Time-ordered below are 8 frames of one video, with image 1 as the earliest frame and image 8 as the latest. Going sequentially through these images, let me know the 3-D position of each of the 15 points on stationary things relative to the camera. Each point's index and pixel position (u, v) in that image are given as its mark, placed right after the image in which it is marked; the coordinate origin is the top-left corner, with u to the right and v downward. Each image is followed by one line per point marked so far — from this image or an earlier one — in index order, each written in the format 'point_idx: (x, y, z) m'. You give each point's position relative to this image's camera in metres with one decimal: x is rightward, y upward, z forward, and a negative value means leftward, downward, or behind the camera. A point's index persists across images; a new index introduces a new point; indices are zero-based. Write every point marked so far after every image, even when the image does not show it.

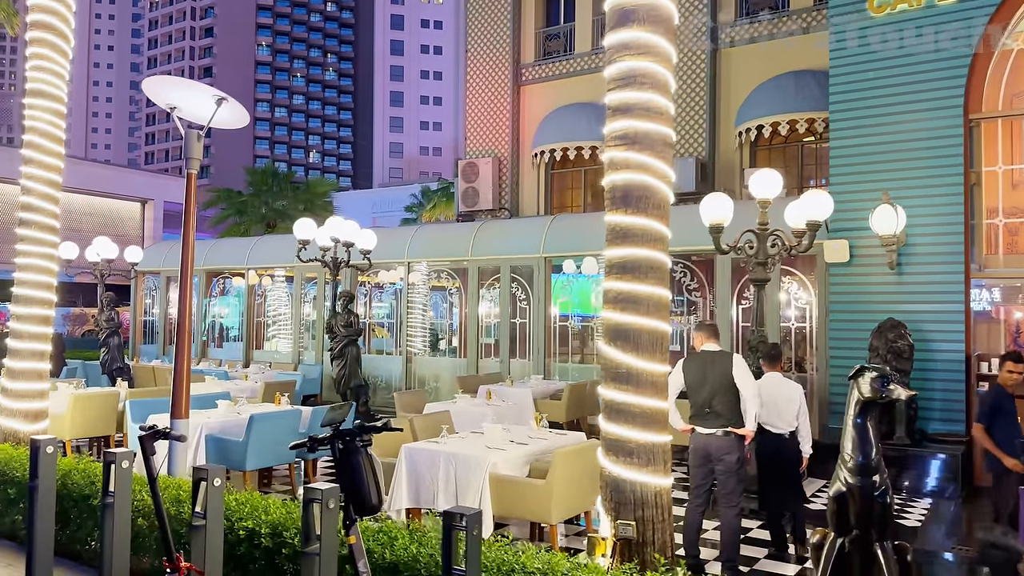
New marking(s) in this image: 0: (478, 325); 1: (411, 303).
0: (-0.5, -0.6, +12.4) m
1: (-1.7, -0.2, +13.1) m
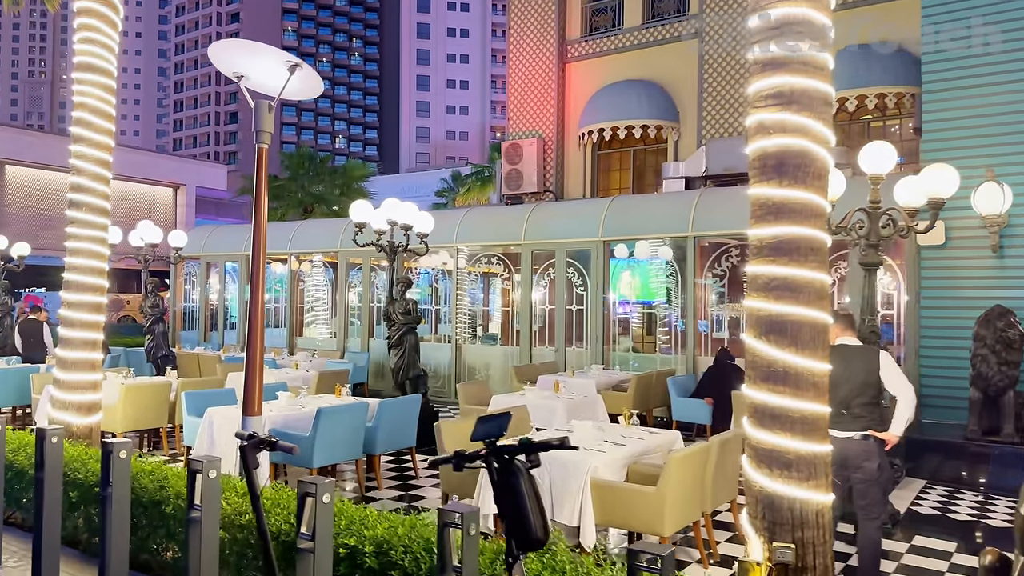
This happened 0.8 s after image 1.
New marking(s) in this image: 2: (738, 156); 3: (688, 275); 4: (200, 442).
0: (+0.3, -0.4, +11.9) m
1: (-0.9, 0.0, +12.6) m
2: (+4.1, +2.4, +14.0) m
3: (+2.4, +0.2, +10.4) m
4: (-2.7, -1.3, +6.8) m
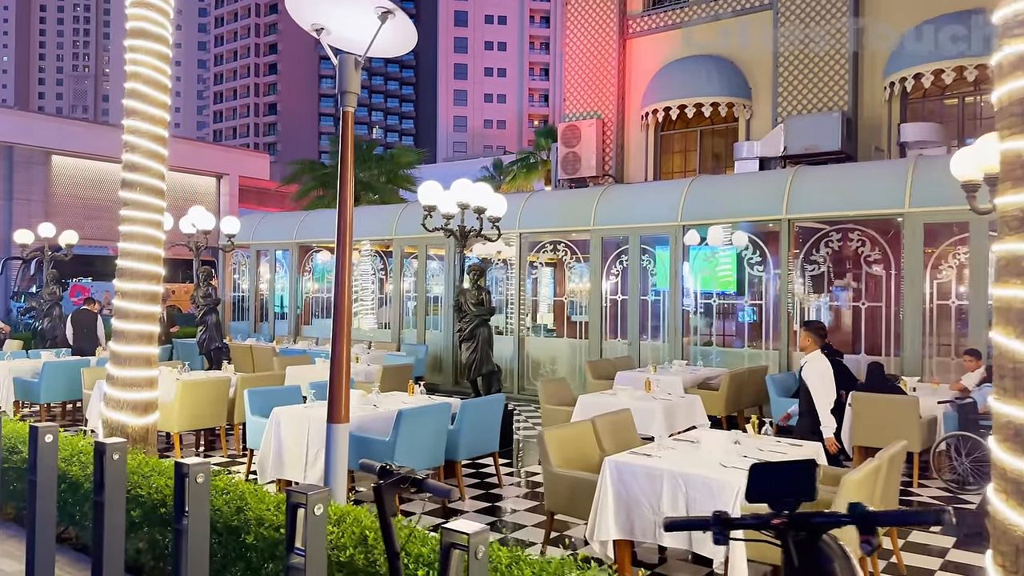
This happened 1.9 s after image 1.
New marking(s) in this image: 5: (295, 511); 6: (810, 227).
0: (+1.3, -0.2, +11.1) m
1: (+0.2, +0.2, +11.9) m
2: (+5.2, +2.6, +13.1) m
3: (+3.4, +0.4, +9.5) m
4: (-2.0, -1.2, +6.2) m
5: (-0.7, -0.8, +2.6) m
6: (+3.6, +0.8, +9.5) m
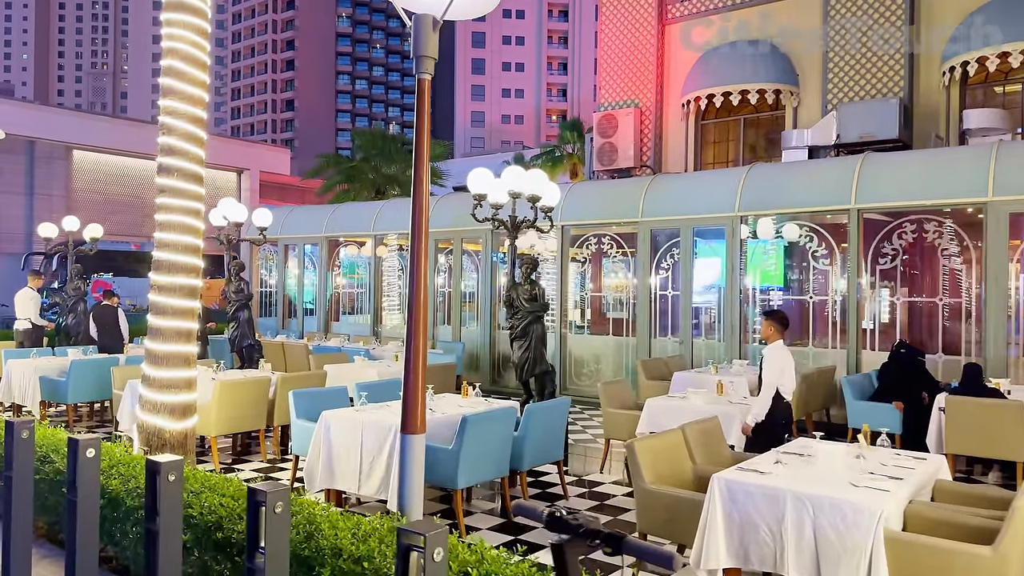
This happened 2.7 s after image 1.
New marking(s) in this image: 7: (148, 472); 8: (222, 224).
0: (+1.9, -0.1, +10.5) m
1: (+0.8, +0.2, +11.3) m
2: (+5.8, +2.7, +12.4) m
3: (+3.9, +0.4, +8.9) m
4: (-1.5, -1.2, +5.7) m
5: (-0.3, -0.7, +2.1) m
6: (+4.2, +0.8, +8.9) m
7: (-1.4, -0.7, +2.9) m
8: (-4.0, +0.9, +10.6) m
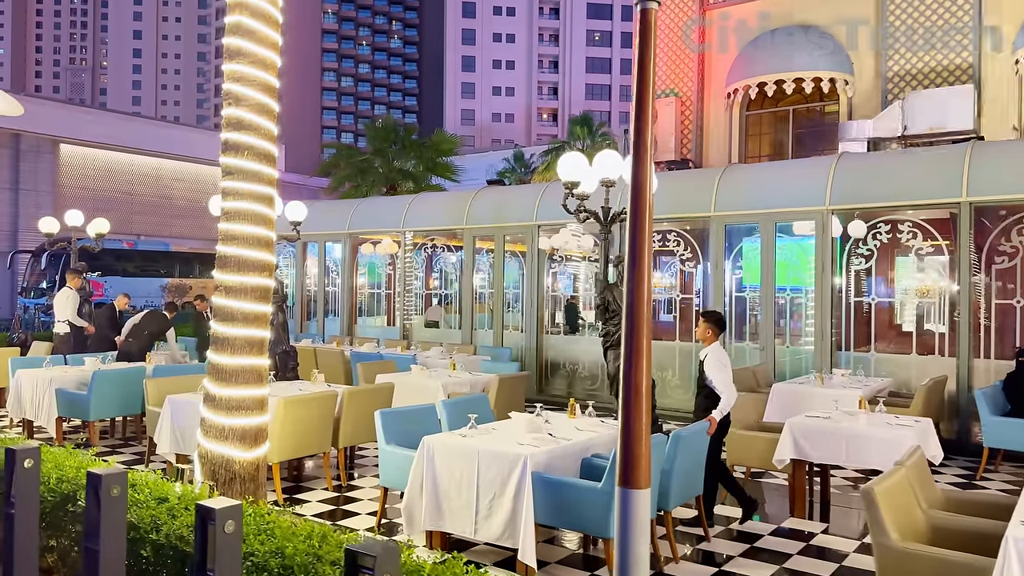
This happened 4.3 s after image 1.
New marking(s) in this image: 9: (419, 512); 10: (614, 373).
0: (+2.7, -0.1, +9.7) m
1: (+1.5, +0.2, +10.4) m
2: (+6.6, +2.7, +11.6) m
3: (+4.7, +0.4, +8.1) m
4: (-0.6, -1.2, +4.8) m
5: (+0.7, -0.7, +1.2) m
6: (+5.0, +0.8, +8.0) m
7: (-0.4, -0.7, +1.9) m
8: (-3.2, +0.9, +9.6) m
9: (-0.6, -1.4, +4.8) m
10: (+0.9, -0.7, +6.7) m
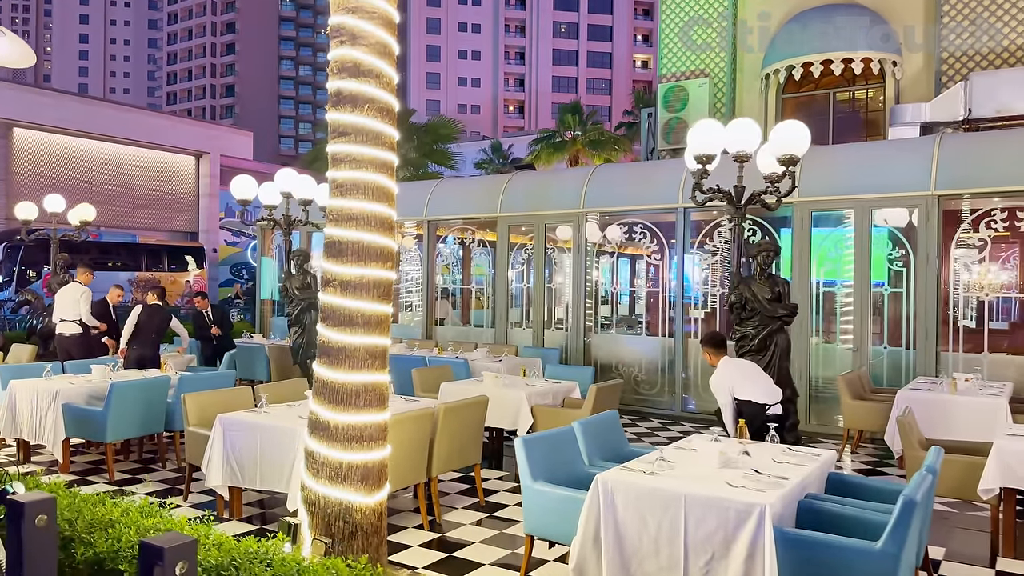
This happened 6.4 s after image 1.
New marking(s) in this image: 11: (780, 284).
0: (+3.4, -0.1, +8.7) m
1: (+2.2, +0.3, +9.5) m
2: (+7.1, +2.8, +10.9) m
3: (+5.5, +0.5, +7.3) m
4: (+0.4, -1.2, +3.7) m
5: (+1.8, -0.7, +0.2) m
6: (+5.8, +0.9, +7.3) m
7: (+0.7, -0.7, +0.9) m
8: (-2.5, +0.9, +8.3) m
9: (+0.4, -1.4, +3.7) m
10: (+1.8, -0.7, +5.7) m
11: (+1.9, 0.0, +5.7) m
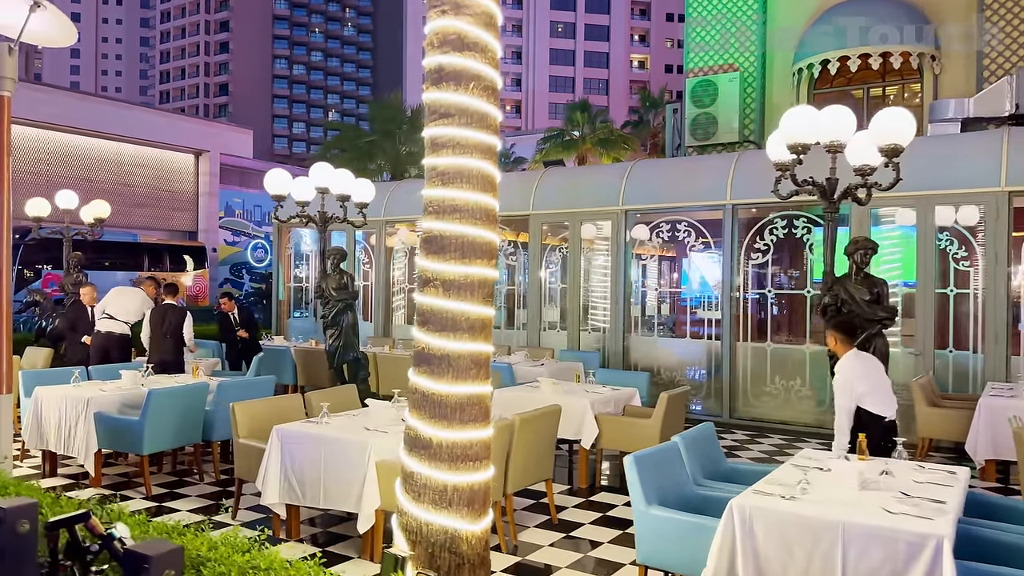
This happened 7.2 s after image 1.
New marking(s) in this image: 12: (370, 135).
0: (+3.9, -0.1, +8.4) m
1: (+2.6, +0.3, +9.1) m
2: (+7.6, +2.8, +10.6) m
3: (+6.0, +0.5, +7.0) m
4: (+0.9, -1.2, +3.3) m
5: (+2.4, -0.7, -0.2) m
6: (+6.3, +0.8, +6.9) m
7: (+1.3, -0.7, +0.5) m
8: (-2.0, +0.9, +7.9) m
9: (+0.9, -1.4, +3.3) m
10: (+2.3, -0.7, +5.3) m
11: (+2.4, 0.0, +5.3) m
12: (-3.6, +3.8, +19.0) m
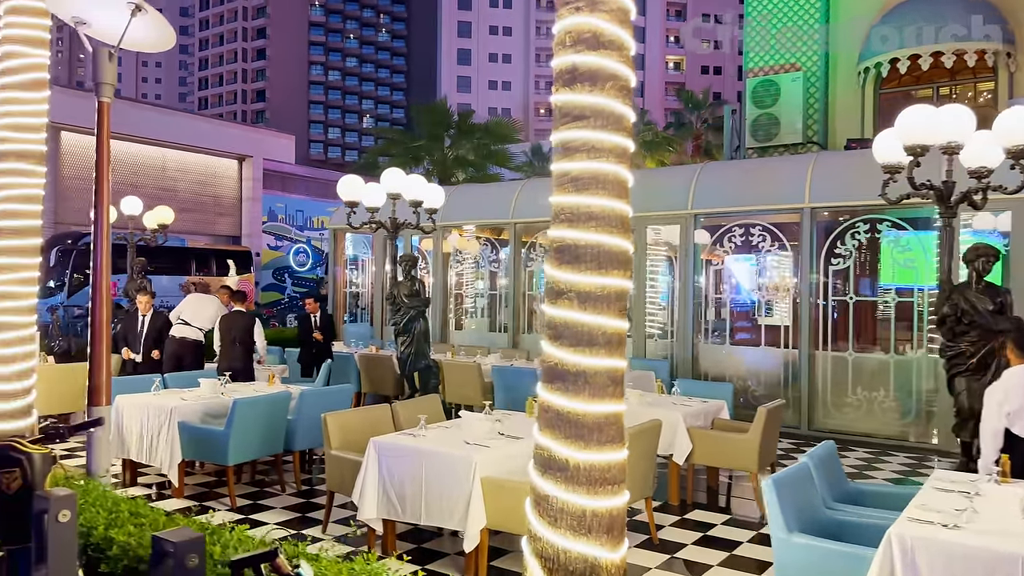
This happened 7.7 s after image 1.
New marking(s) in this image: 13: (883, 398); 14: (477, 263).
0: (+4.6, -0.2, +8.0) m
1: (+3.4, +0.2, +8.8) m
2: (+8.5, +2.7, +10.1) m
3: (+6.7, +0.4, +6.5) m
4: (+1.5, -1.2, +3.0) m
5: (+2.8, -0.8, -0.5) m
6: (+7.0, +0.8, +6.5) m
7: (+1.7, -0.7, +0.2) m
8: (-1.3, +0.9, +7.8) m
9: (+1.5, -1.4, +3.1) m
10: (+2.9, -0.7, +5.0) m
11: (+3.1, 0.0, +5.0) m
12: (-2.4, +3.6, +19.0) m
13: (+4.0, -1.2, +8.4) m
14: (-0.6, +0.4, +11.9) m
